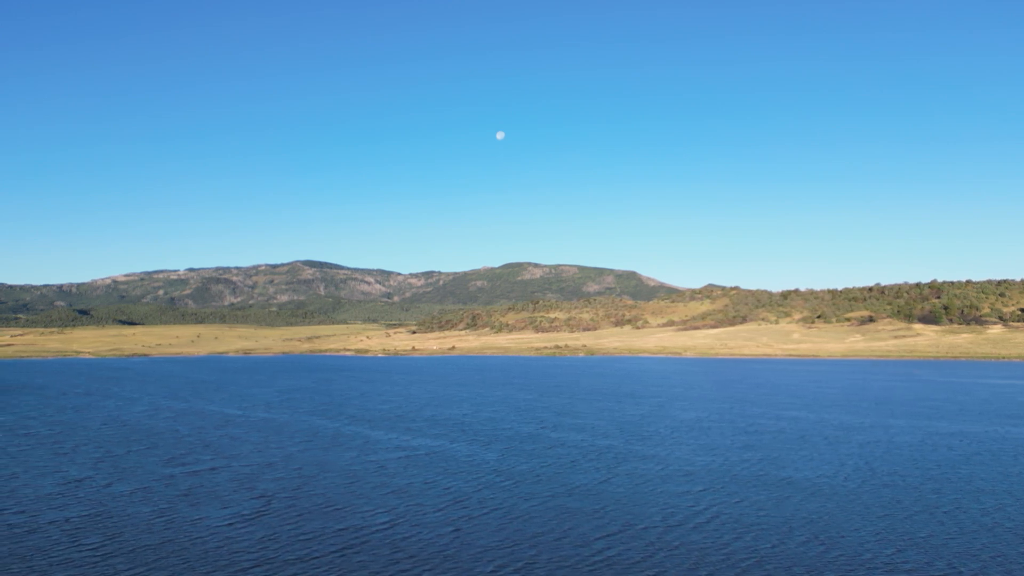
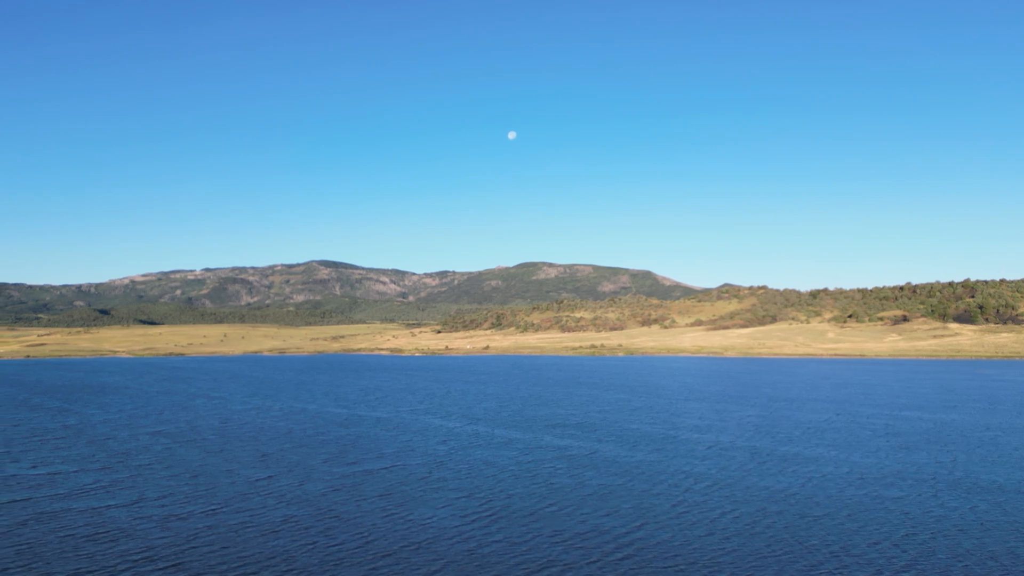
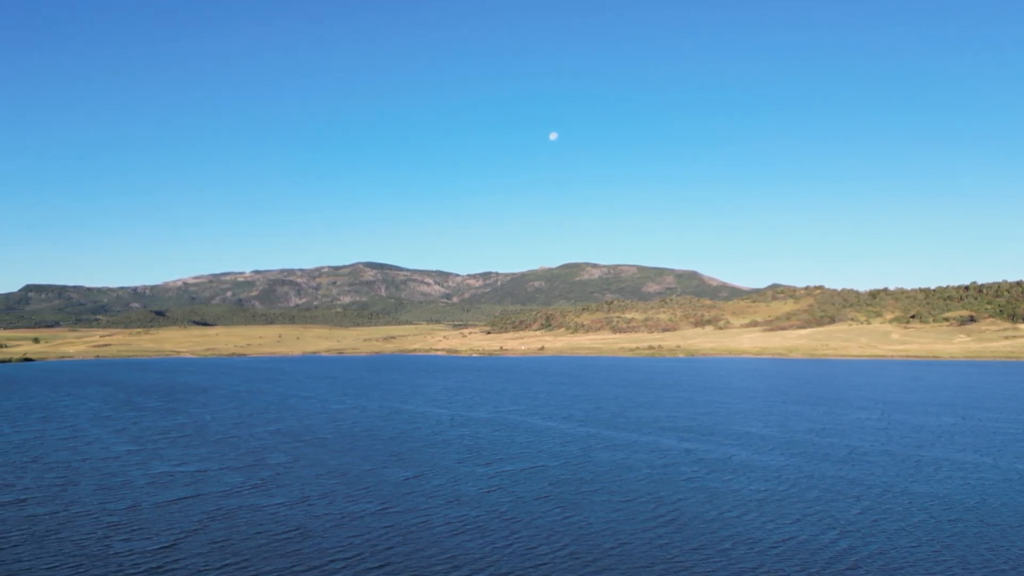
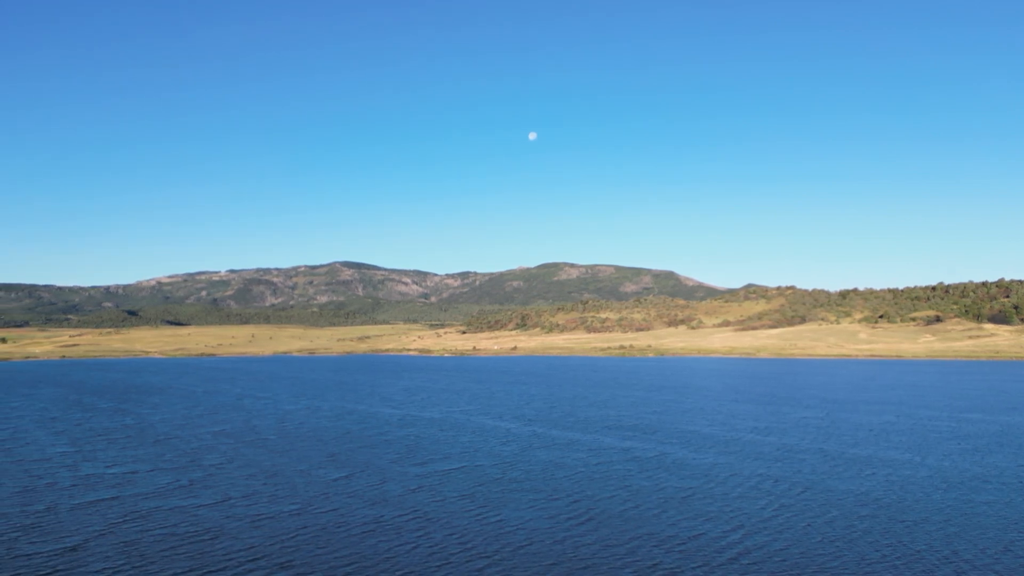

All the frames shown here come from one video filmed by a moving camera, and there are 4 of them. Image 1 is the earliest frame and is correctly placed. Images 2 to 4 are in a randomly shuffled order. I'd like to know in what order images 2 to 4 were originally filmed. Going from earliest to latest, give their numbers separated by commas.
2, 4, 3
